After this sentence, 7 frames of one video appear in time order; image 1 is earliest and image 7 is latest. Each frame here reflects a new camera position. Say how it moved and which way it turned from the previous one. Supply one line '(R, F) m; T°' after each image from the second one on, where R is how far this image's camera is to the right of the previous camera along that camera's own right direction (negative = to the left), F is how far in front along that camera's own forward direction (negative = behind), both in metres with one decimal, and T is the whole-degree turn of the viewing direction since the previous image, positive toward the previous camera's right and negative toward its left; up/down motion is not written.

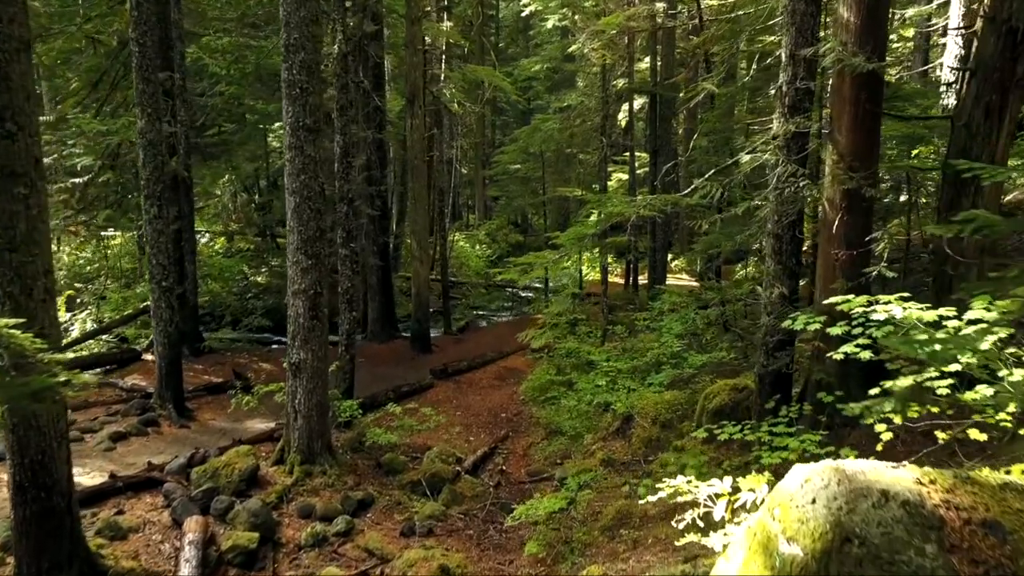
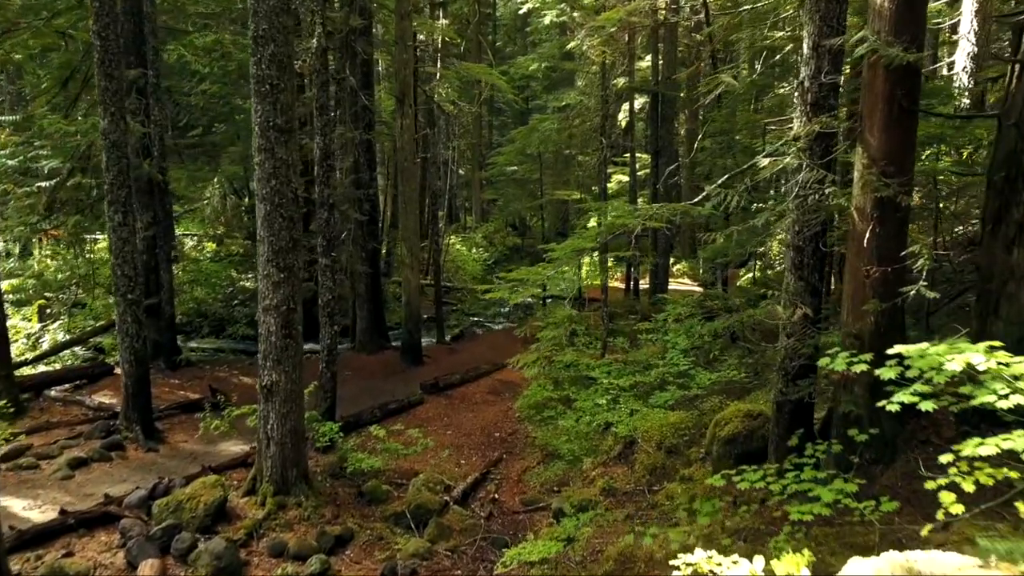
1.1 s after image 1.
(+0.1, +0.8) m; 0°
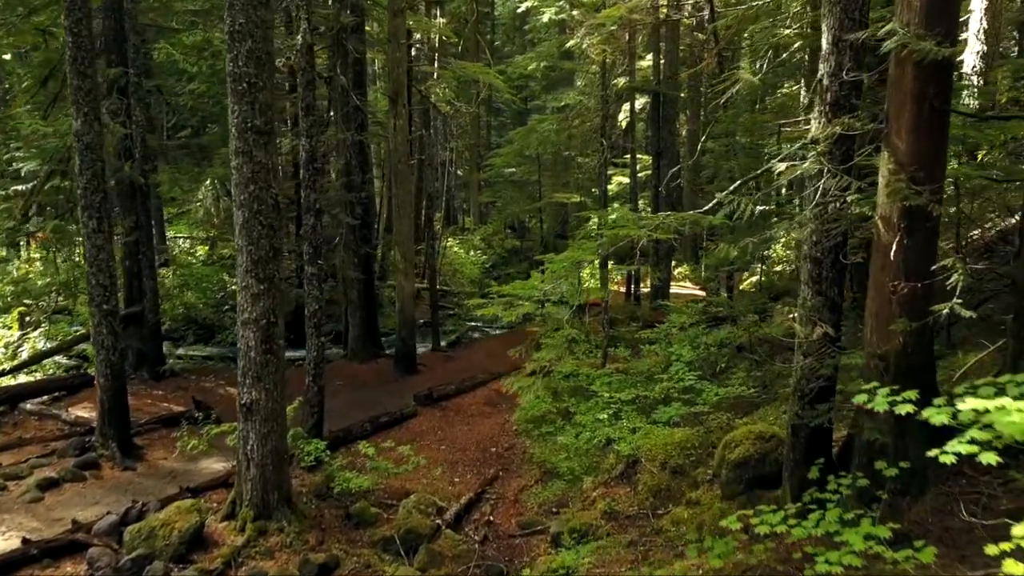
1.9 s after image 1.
(0.0, +0.5) m; 0°
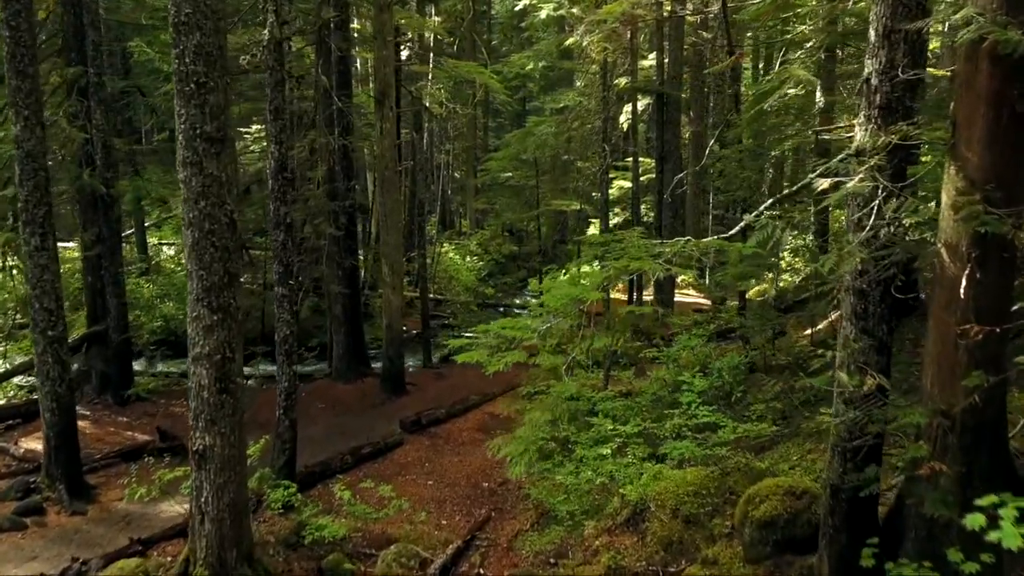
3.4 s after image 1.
(+0.1, +0.9) m; 0°
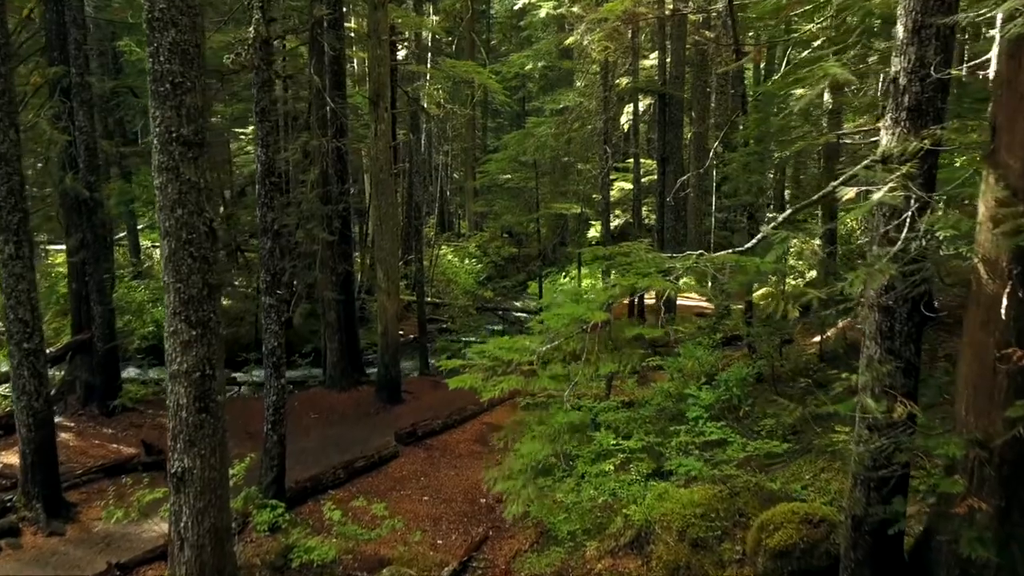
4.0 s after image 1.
(0.0, +0.4) m; 0°
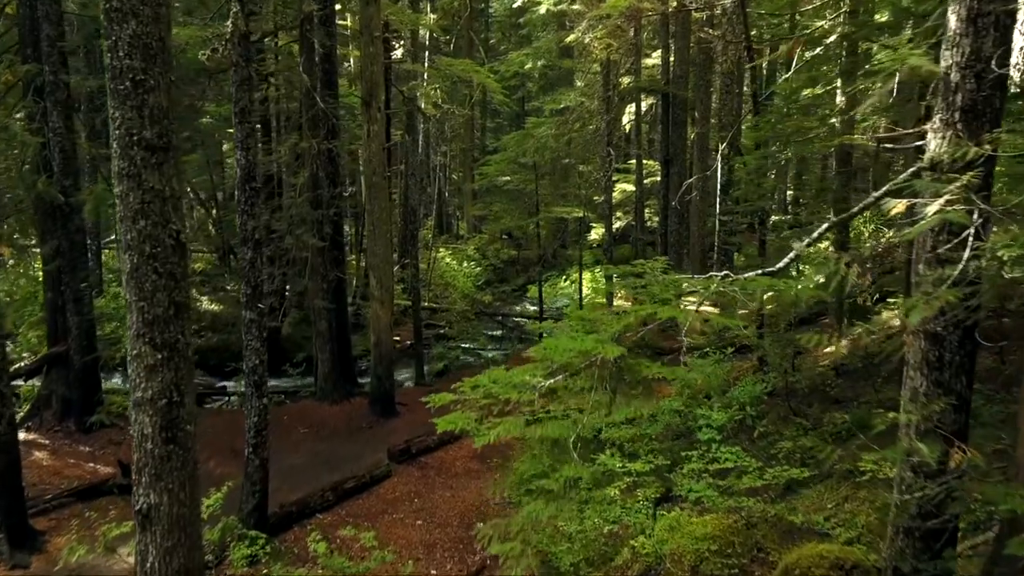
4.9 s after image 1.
(0.0, +0.6) m; 0°
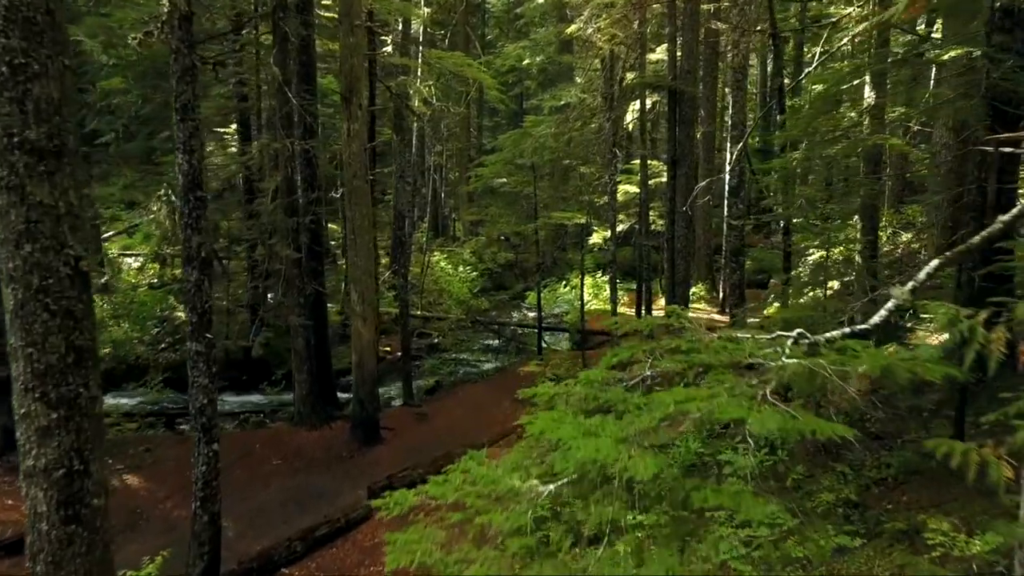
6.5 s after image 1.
(+0.1, +1.1) m; 0°
